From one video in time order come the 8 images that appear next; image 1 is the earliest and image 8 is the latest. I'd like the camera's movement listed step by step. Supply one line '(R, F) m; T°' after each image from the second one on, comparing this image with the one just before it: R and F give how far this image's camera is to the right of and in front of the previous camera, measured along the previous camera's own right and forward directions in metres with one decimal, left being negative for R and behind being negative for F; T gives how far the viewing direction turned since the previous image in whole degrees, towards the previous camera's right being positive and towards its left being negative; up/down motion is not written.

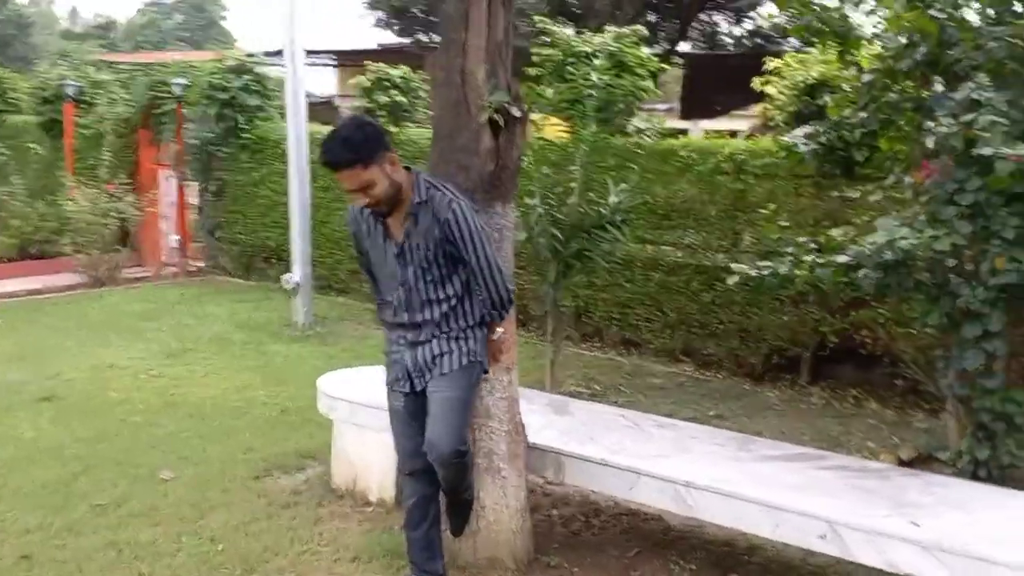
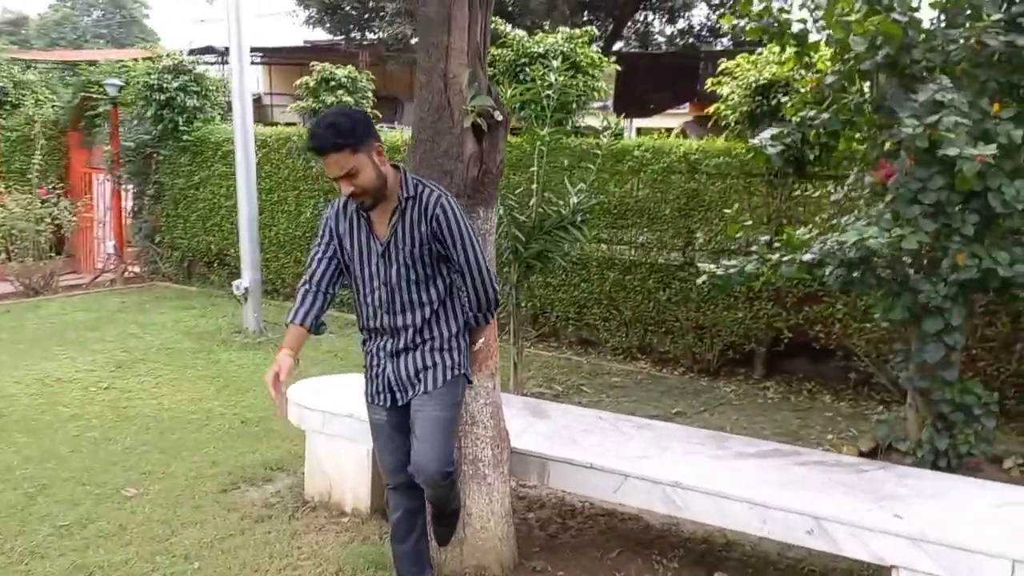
(-0.2, 0.0) m; +4°
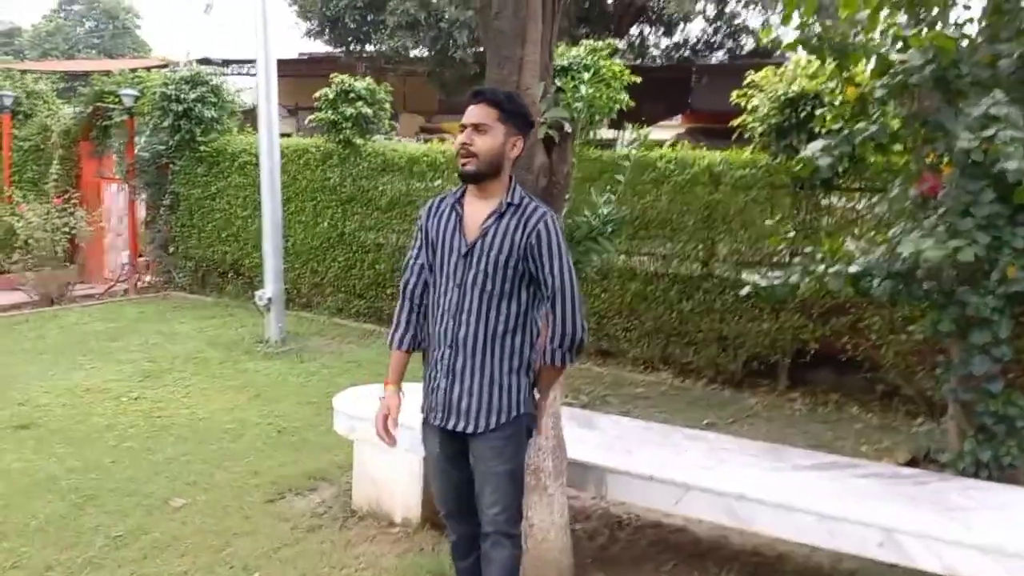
(-0.2, 0.0) m; +1°
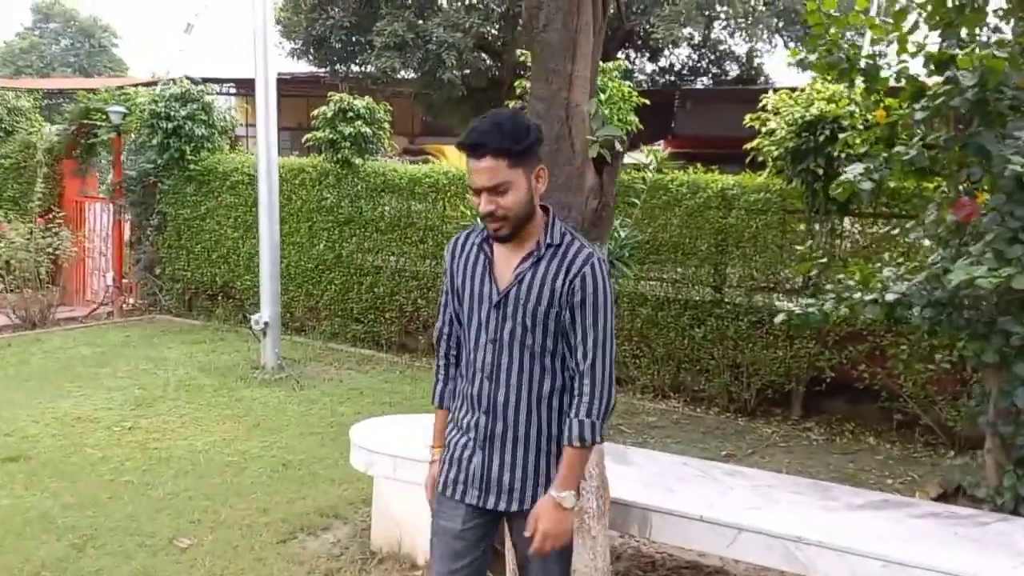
(-0.2, +0.2) m; +2°
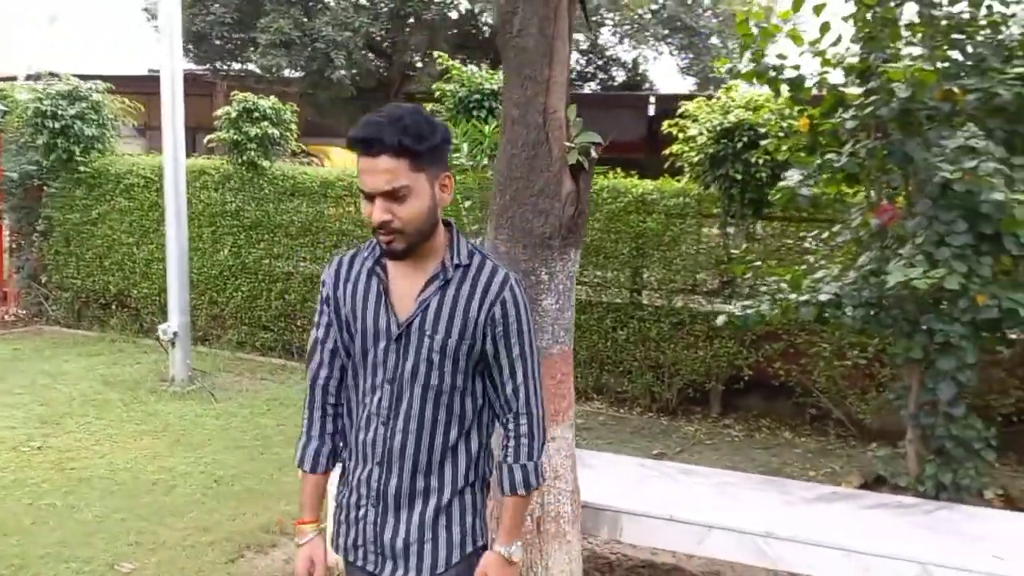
(-0.3, 0.0) m; +7°
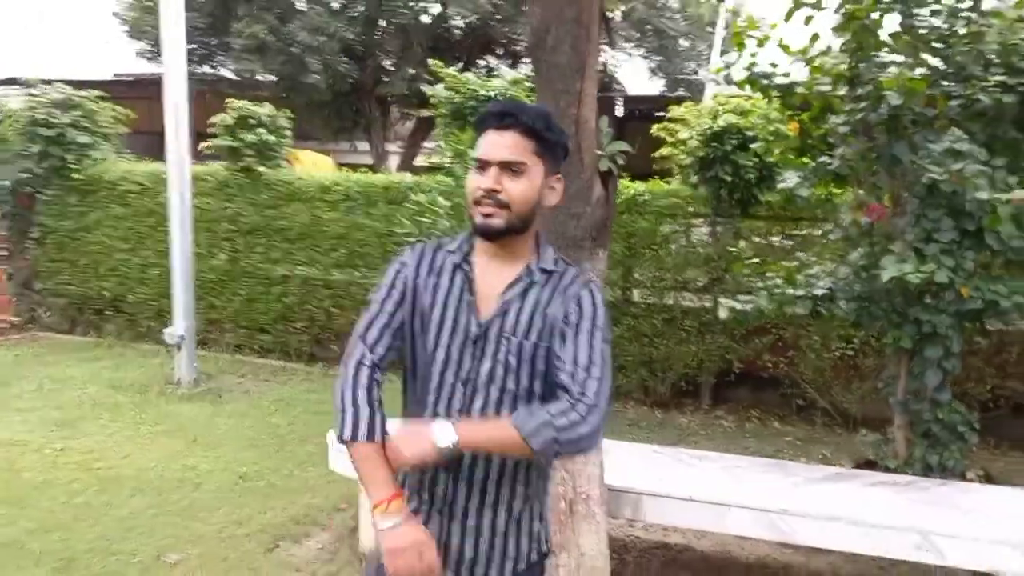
(-0.2, -0.2) m; +2°
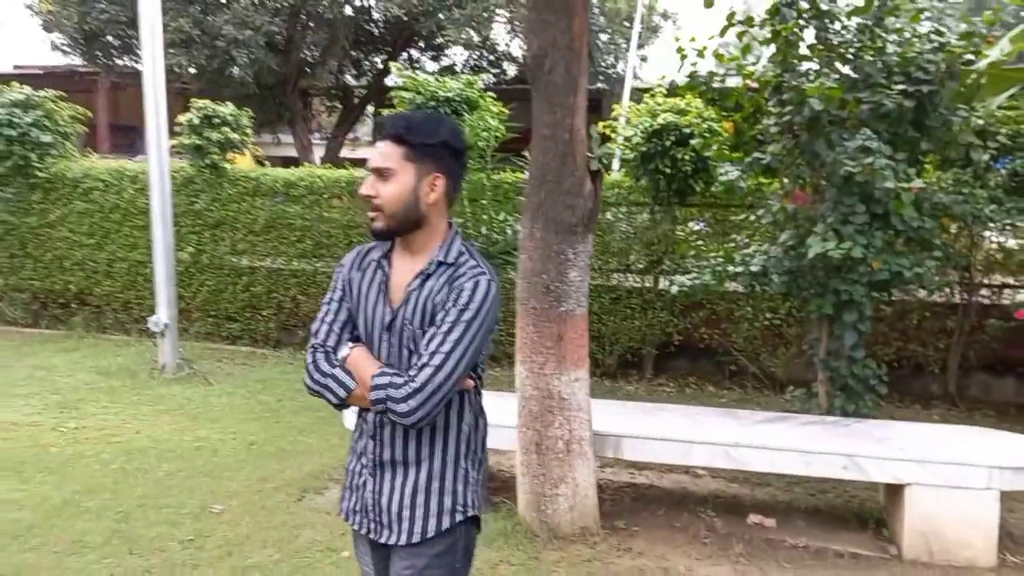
(-0.4, -0.6) m; +5°
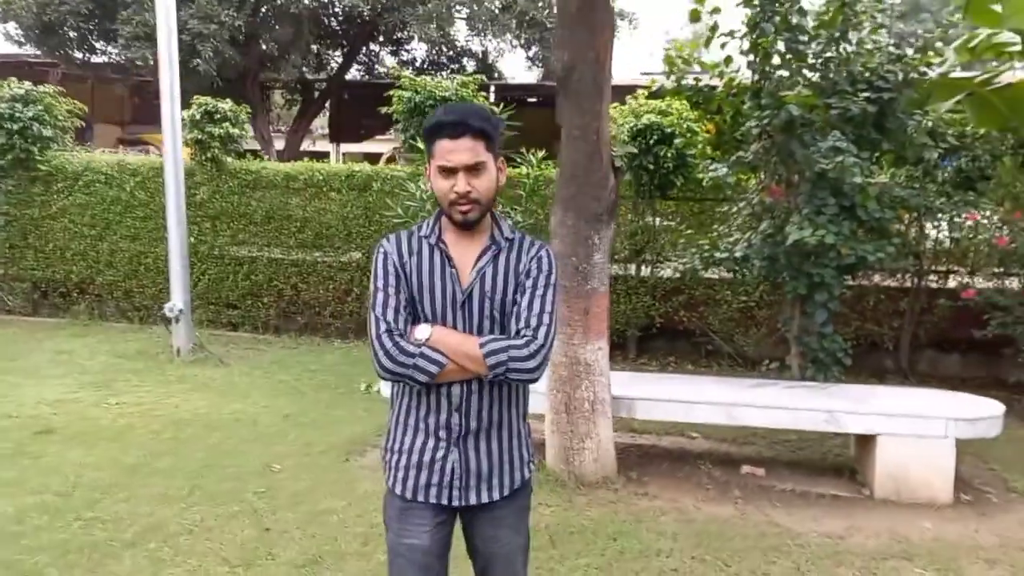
(-0.4, -0.5) m; +3°
